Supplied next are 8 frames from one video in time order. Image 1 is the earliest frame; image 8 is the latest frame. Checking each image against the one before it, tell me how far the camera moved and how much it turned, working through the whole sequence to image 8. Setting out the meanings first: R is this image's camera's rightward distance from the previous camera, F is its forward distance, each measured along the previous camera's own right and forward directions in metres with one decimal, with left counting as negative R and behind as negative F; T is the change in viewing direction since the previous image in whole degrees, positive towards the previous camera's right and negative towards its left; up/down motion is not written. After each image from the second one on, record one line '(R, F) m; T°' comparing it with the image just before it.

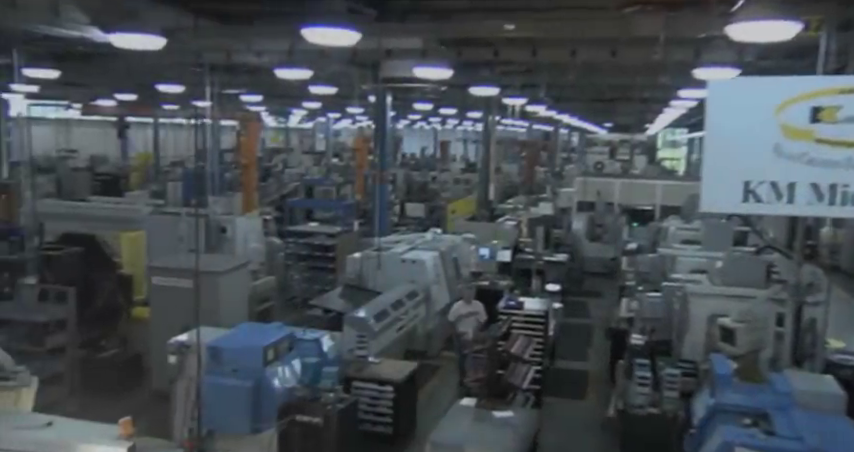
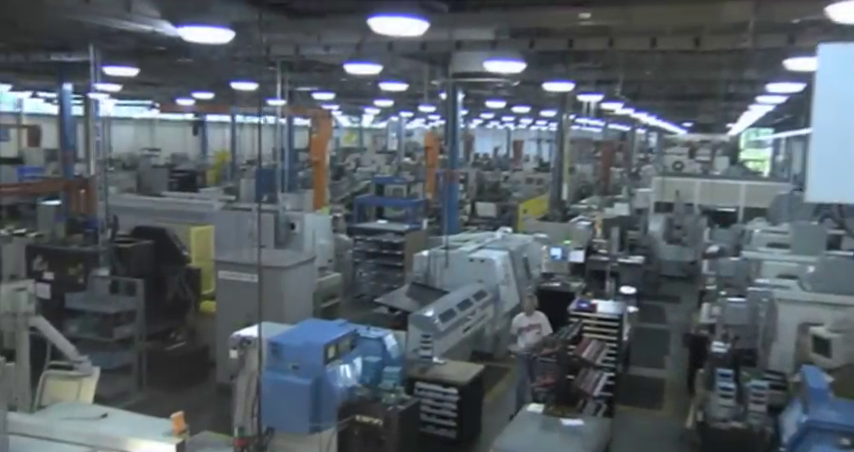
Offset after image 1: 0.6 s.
(0.0, +0.2) m; -5°
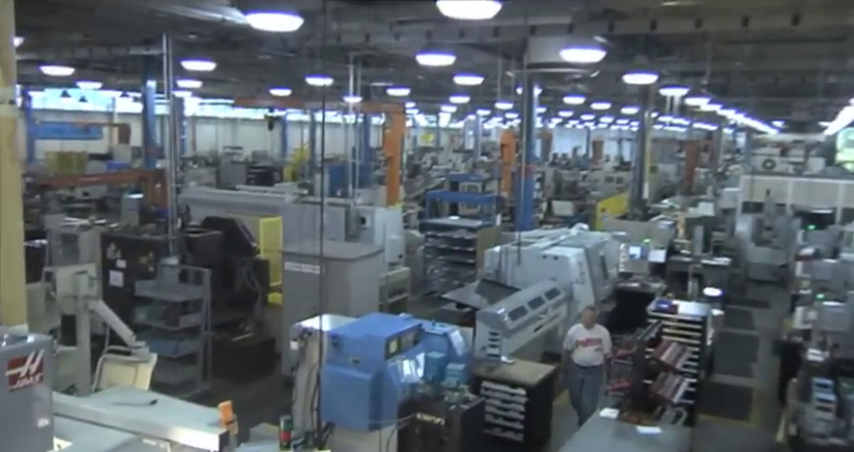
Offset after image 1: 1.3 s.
(+0.1, +0.3) m; -6°
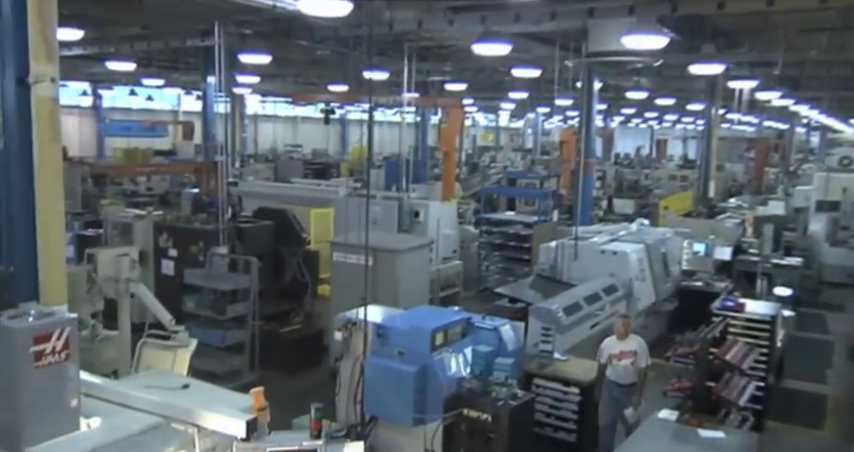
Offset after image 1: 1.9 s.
(+0.1, +0.2) m; -4°
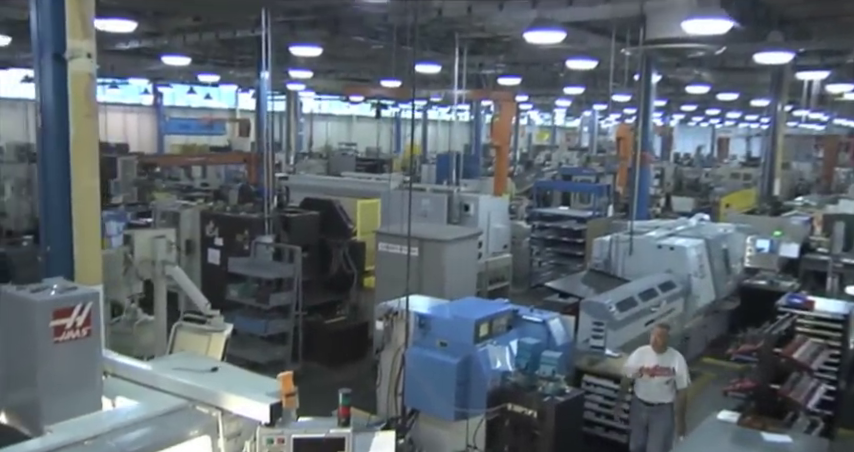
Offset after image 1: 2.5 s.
(+0.1, +0.2) m; -4°
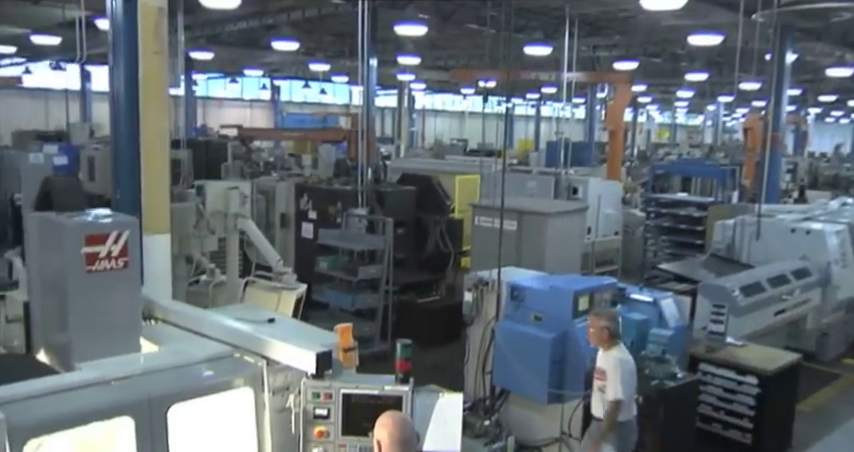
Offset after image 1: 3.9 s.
(+0.1, +0.5) m; -8°
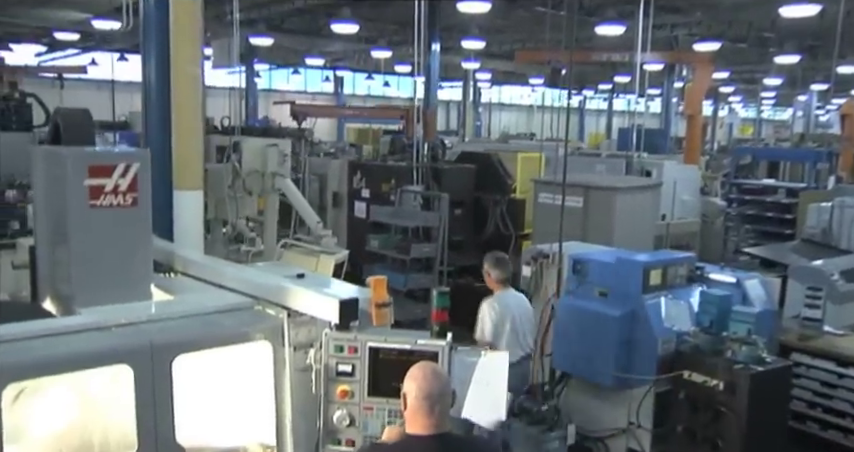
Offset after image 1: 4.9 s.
(0.0, +0.4) m; -5°
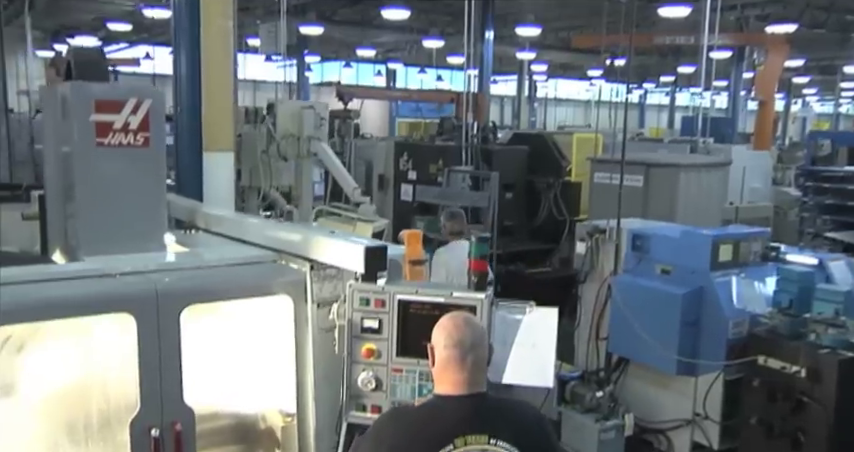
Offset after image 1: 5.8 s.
(0.0, +0.3) m; -4°
